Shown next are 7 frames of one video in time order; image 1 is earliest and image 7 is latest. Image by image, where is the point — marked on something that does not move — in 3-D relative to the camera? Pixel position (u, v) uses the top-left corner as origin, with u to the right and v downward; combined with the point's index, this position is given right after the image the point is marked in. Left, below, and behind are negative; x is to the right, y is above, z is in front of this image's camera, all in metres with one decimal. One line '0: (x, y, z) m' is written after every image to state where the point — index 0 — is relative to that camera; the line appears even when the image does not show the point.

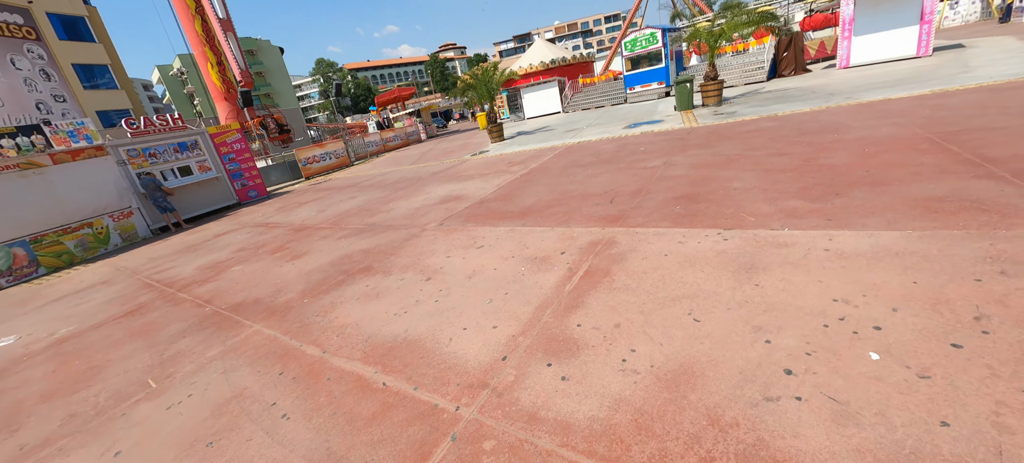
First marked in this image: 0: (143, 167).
0: (-11.9, +2.1, +12.4) m
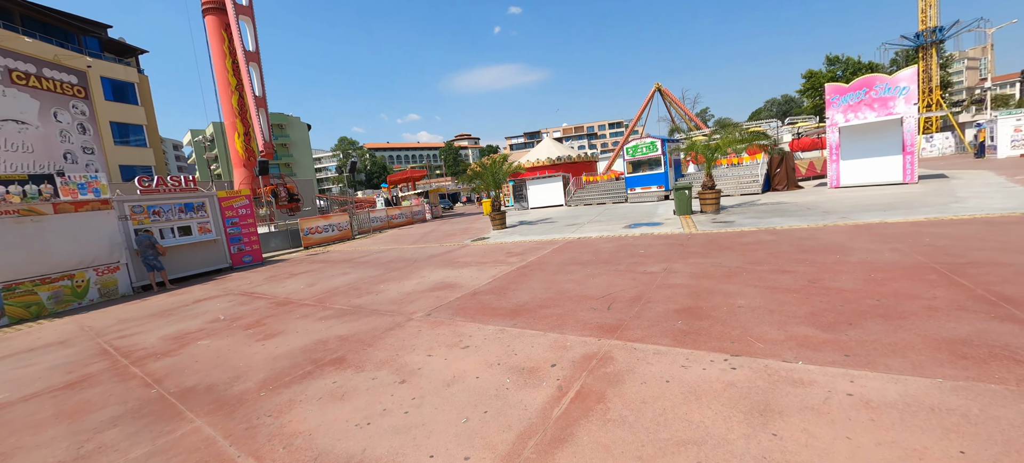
0: (-11.9, +0.3, +12.4) m
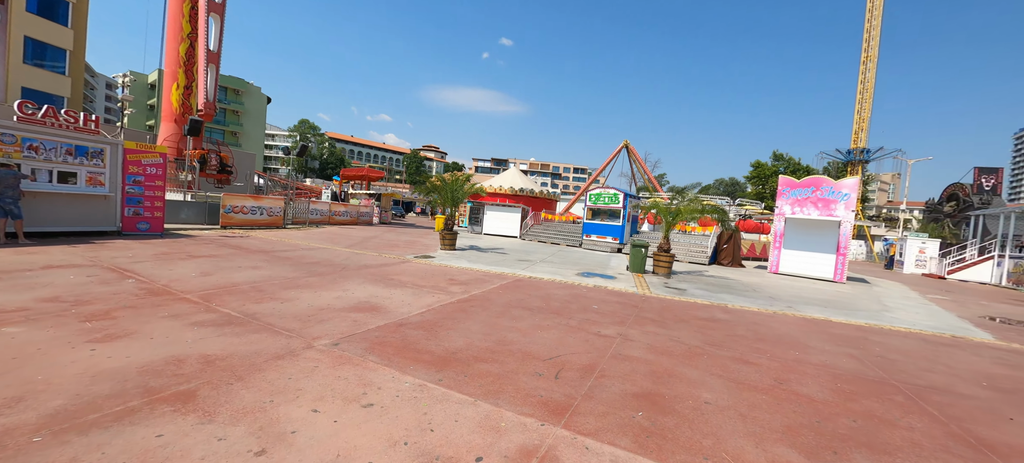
0: (-13.0, +1.9, +9.9) m
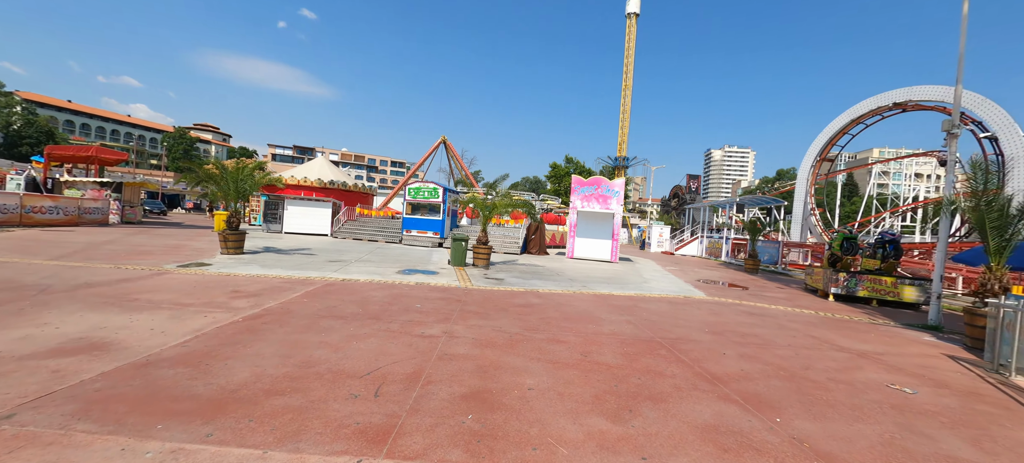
0: (-16.0, +1.6, +2.8) m
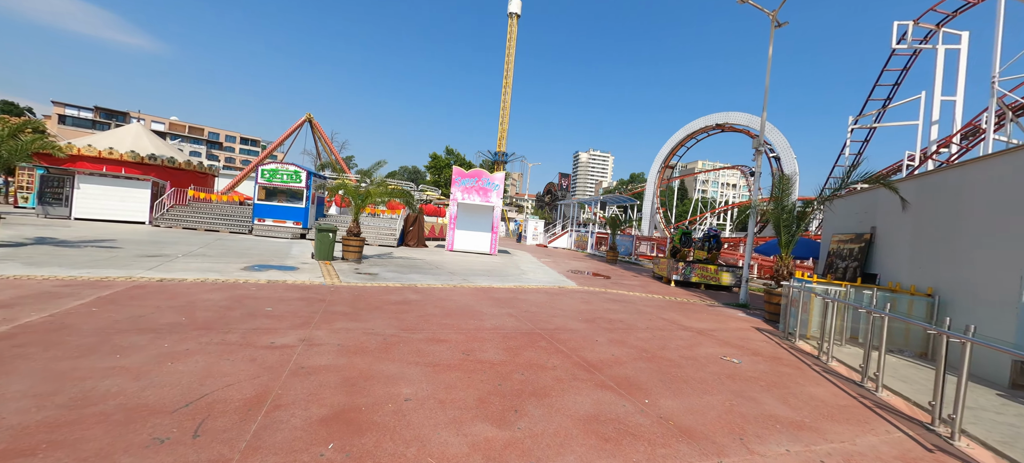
0: (-15.9, +1.8, -2.7) m
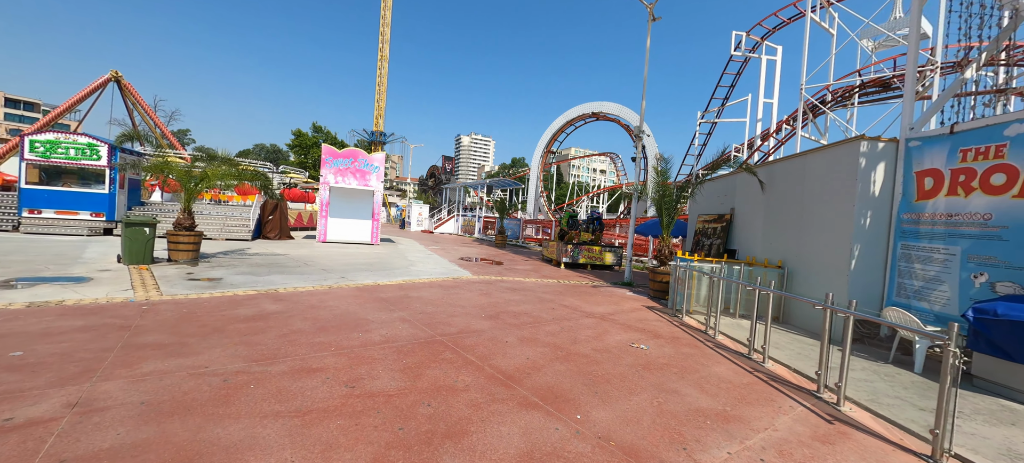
0: (-14.1, +1.1, -8.1) m
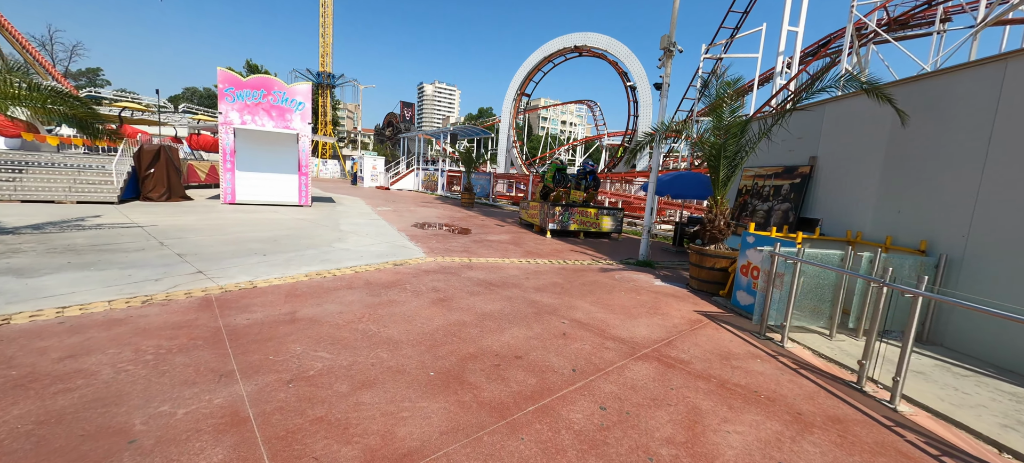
0: (-13.0, -0.6, -12.8) m
